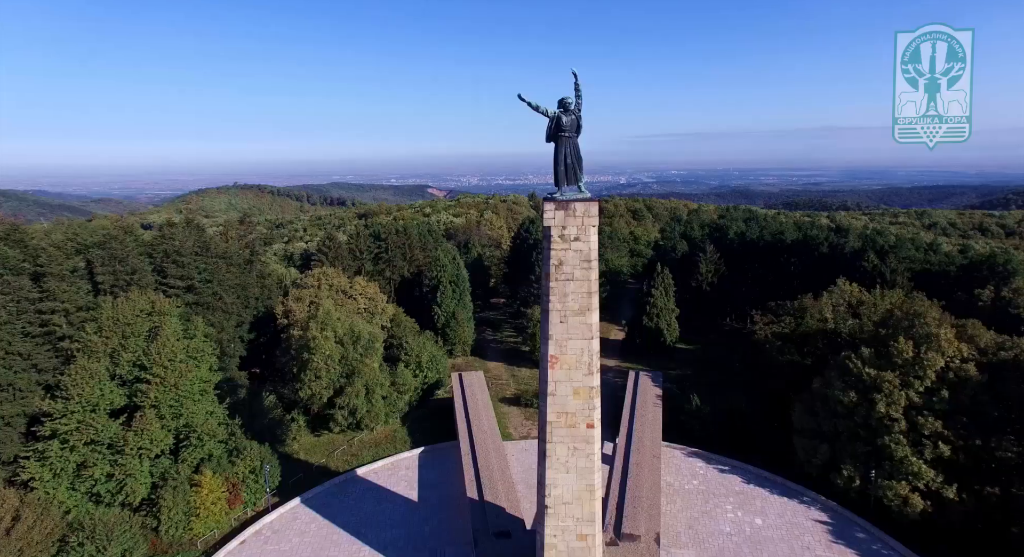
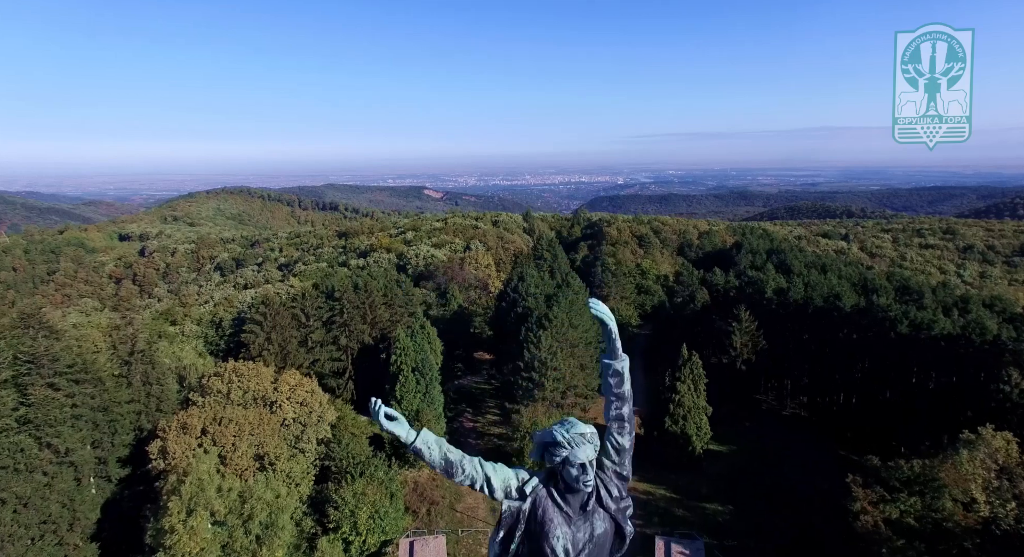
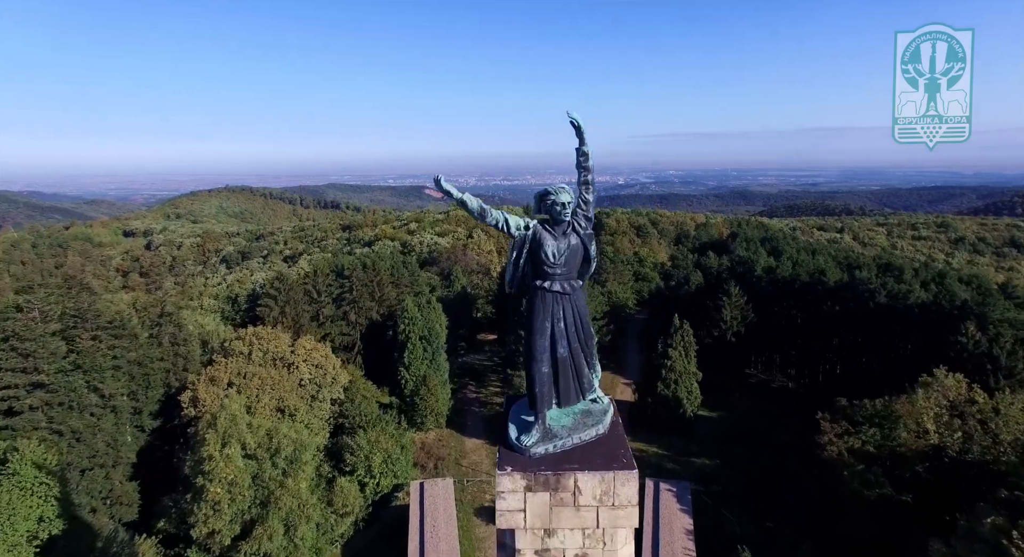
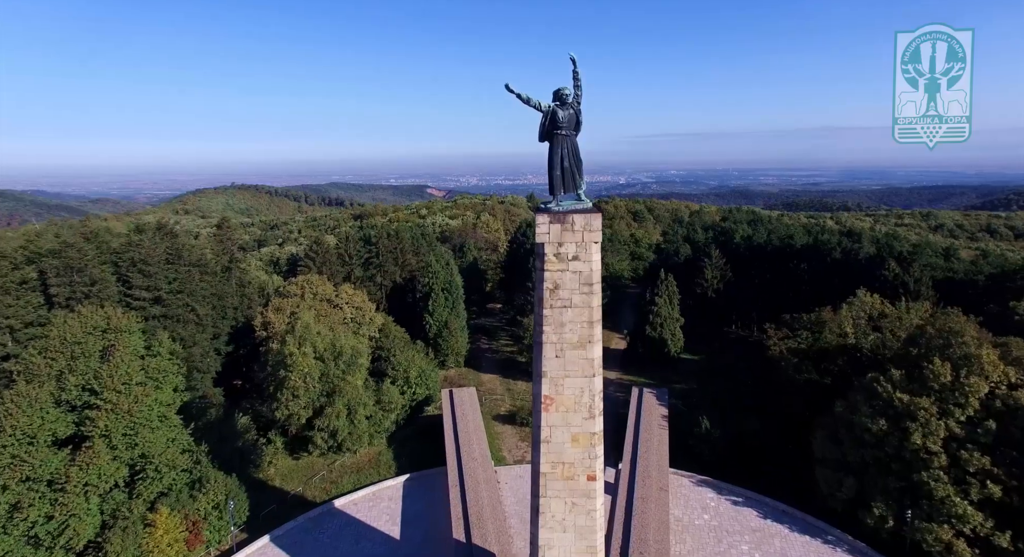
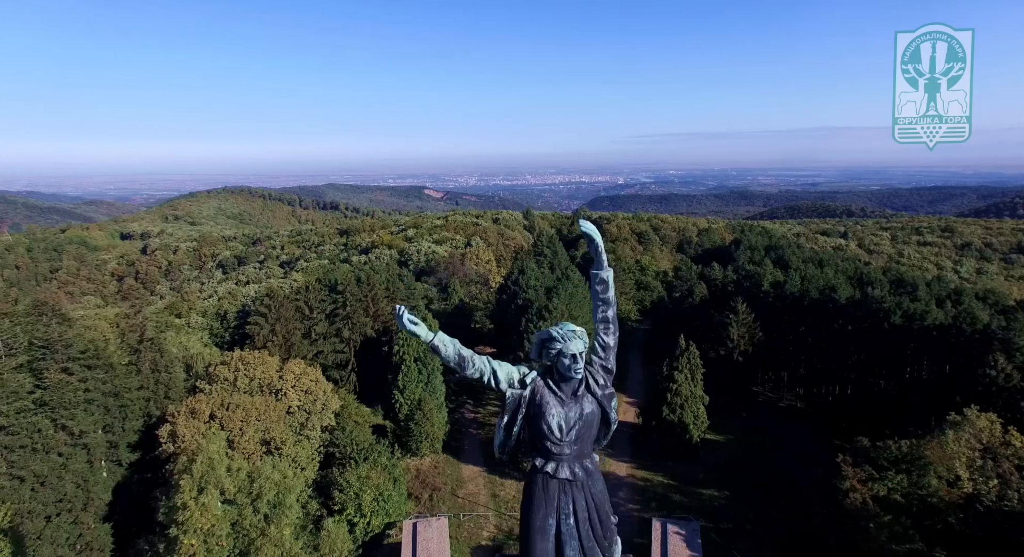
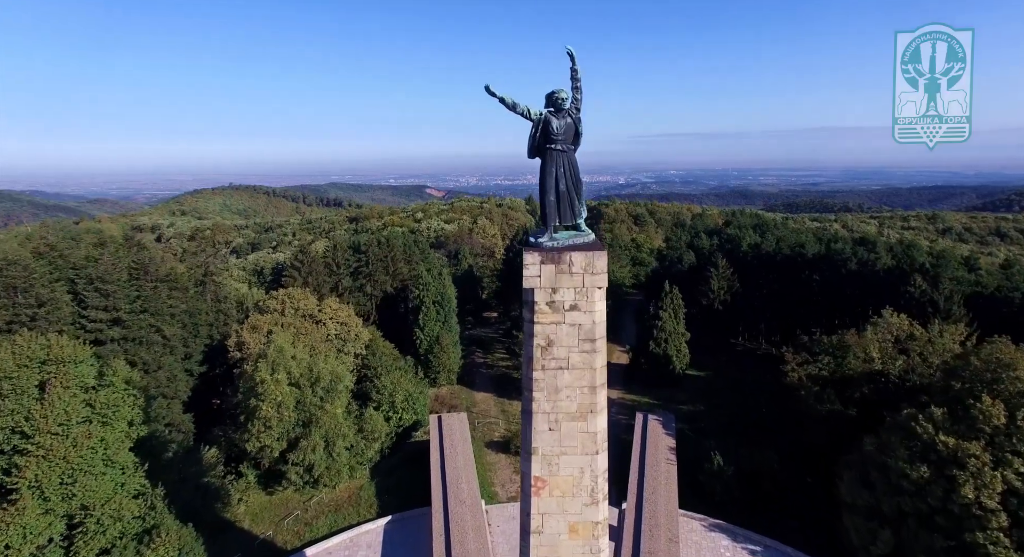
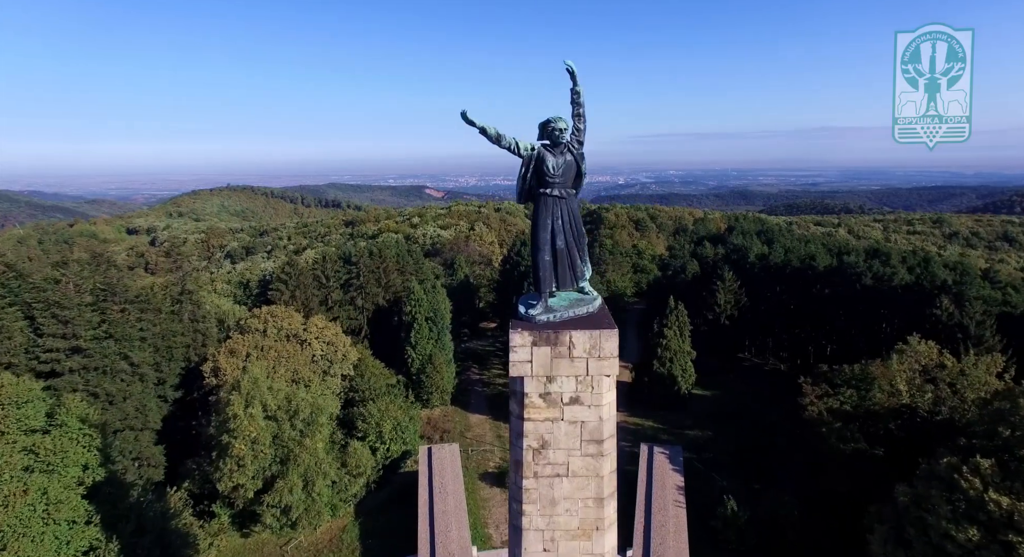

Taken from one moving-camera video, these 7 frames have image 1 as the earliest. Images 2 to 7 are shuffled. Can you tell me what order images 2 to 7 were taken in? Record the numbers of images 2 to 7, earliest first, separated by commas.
4, 6, 7, 3, 5, 2
